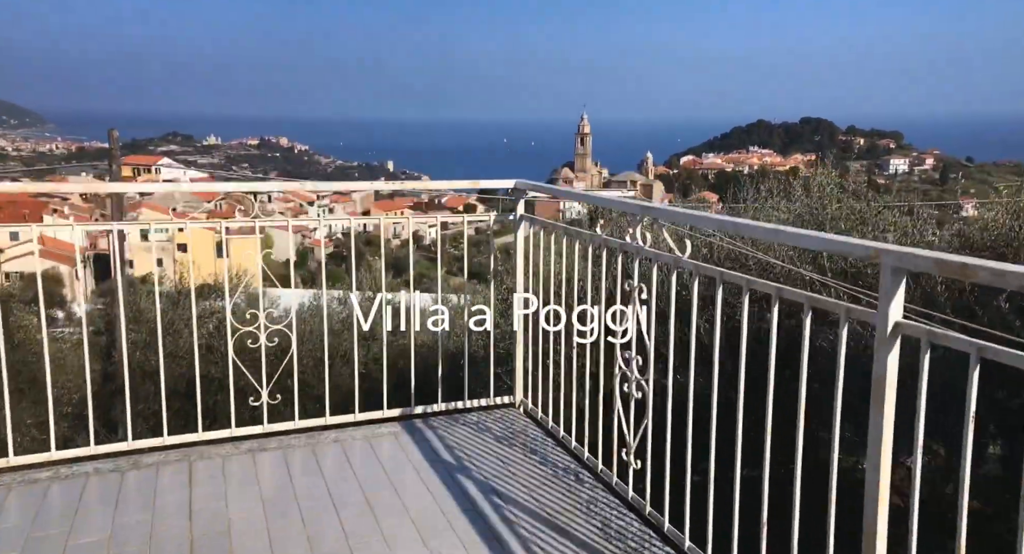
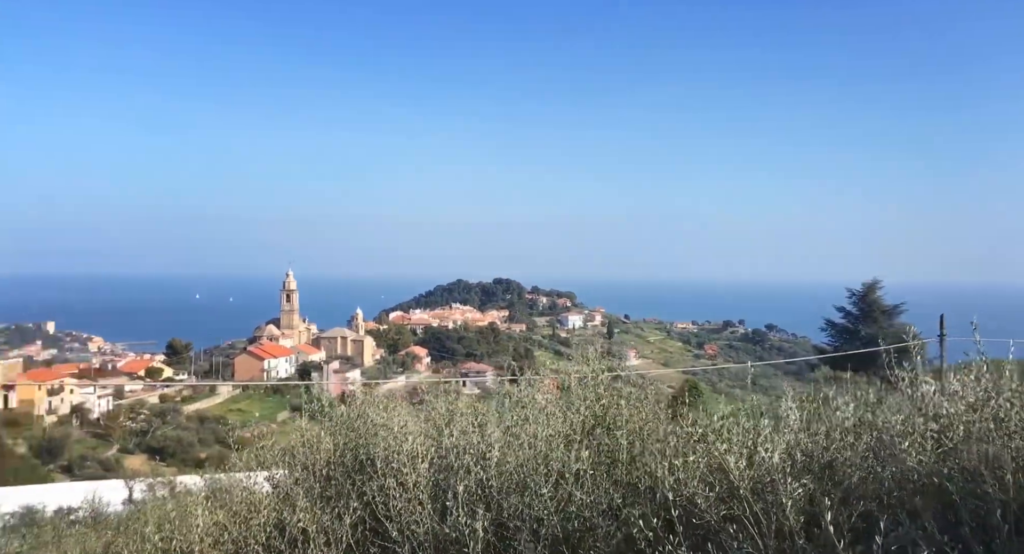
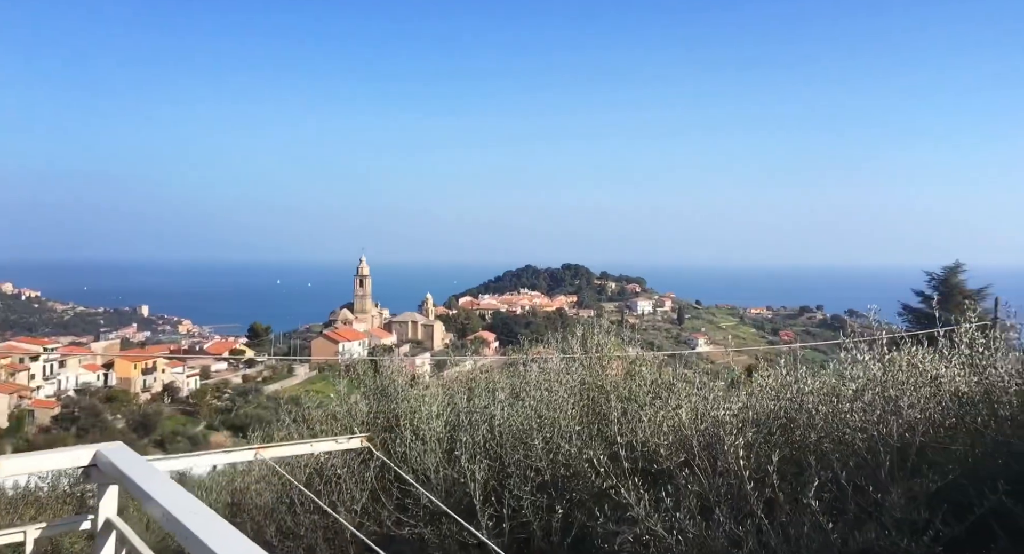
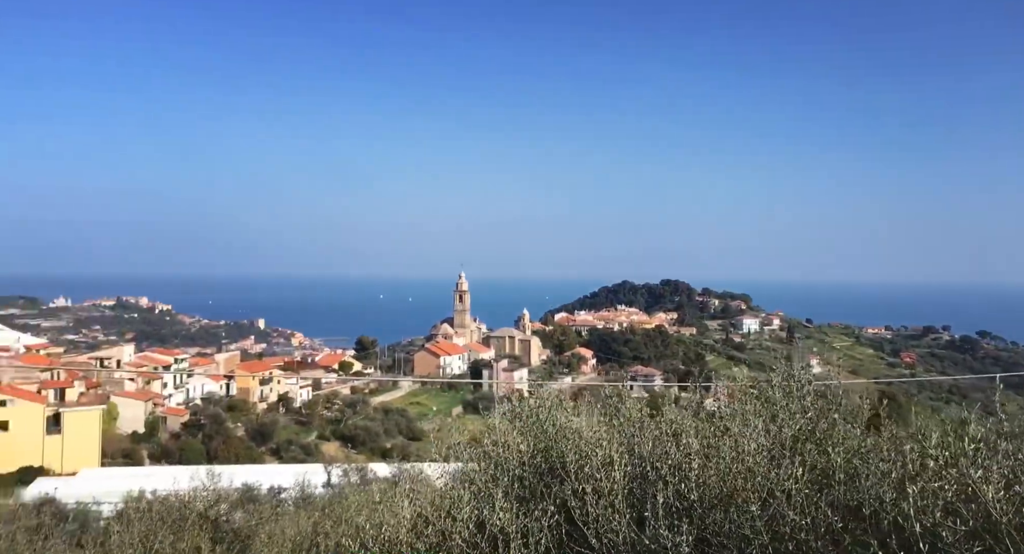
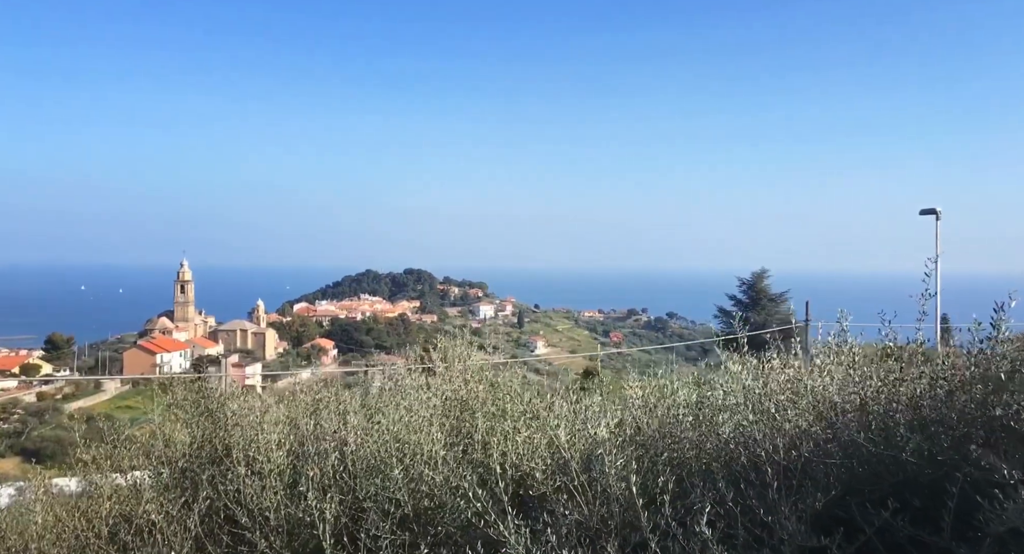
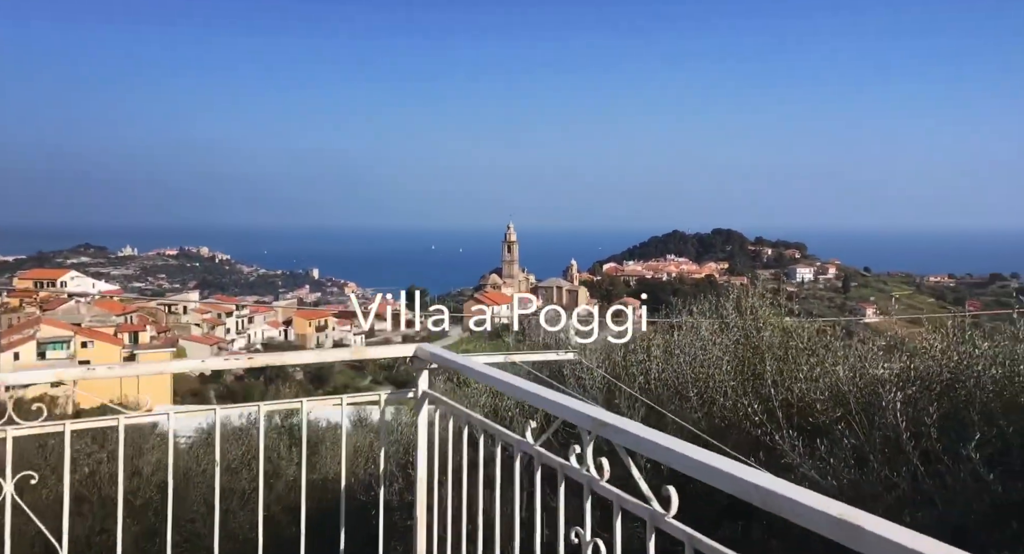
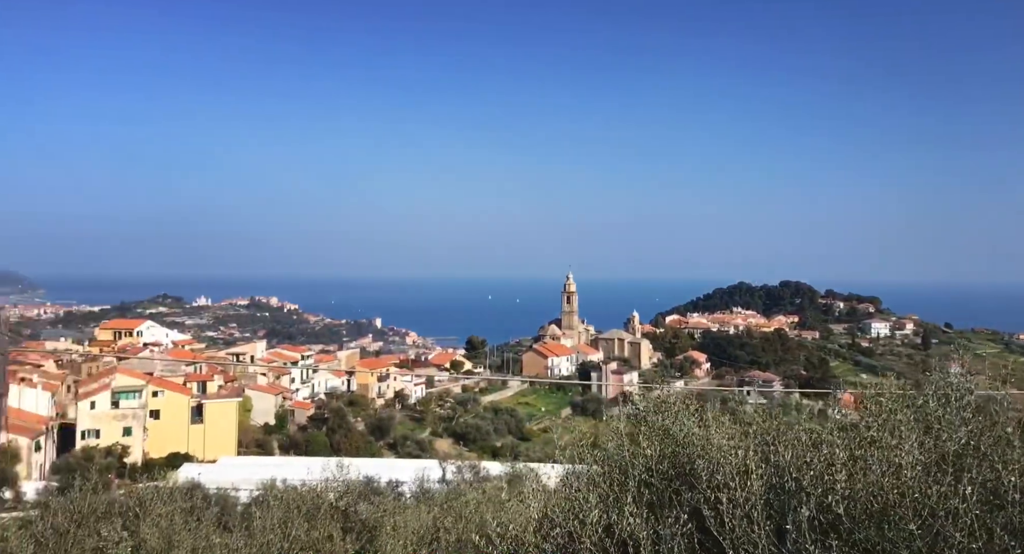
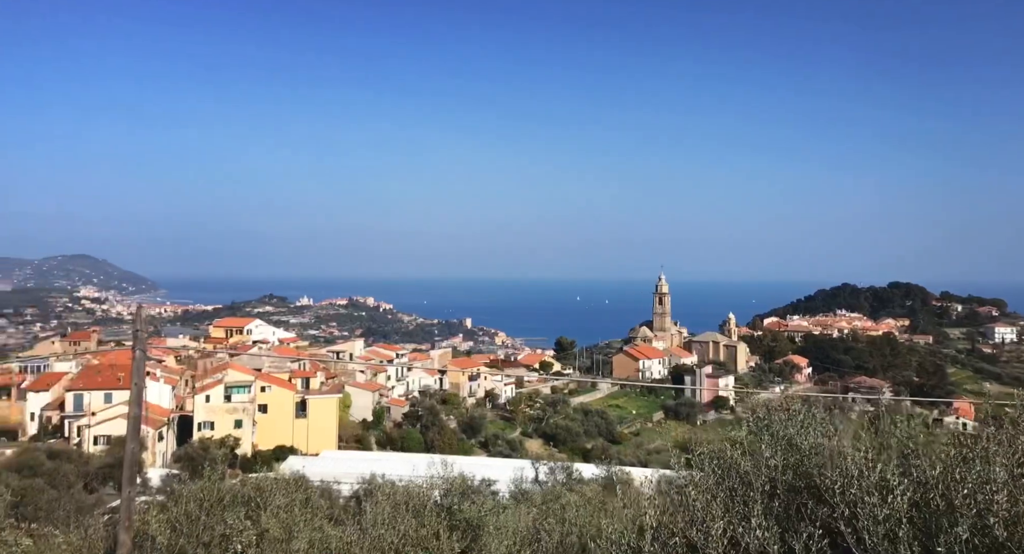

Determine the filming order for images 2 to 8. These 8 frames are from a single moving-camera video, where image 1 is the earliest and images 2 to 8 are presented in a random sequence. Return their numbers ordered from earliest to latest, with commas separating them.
6, 3, 5, 2, 4, 7, 8
